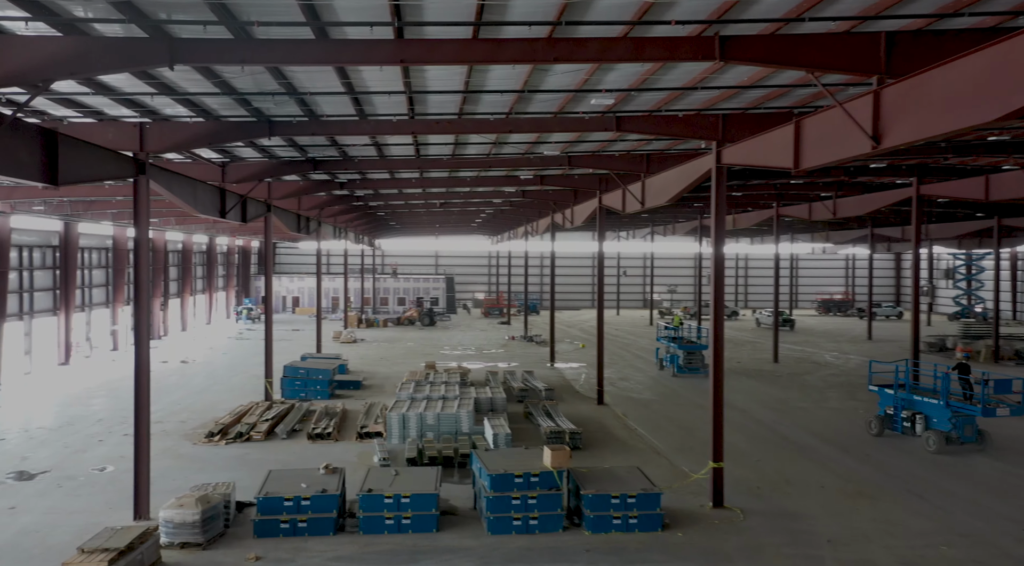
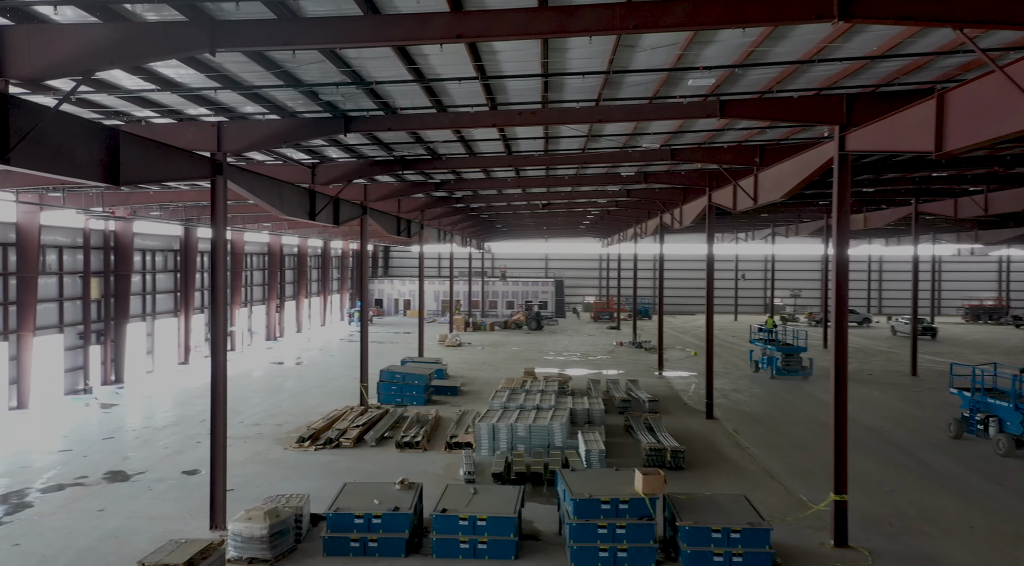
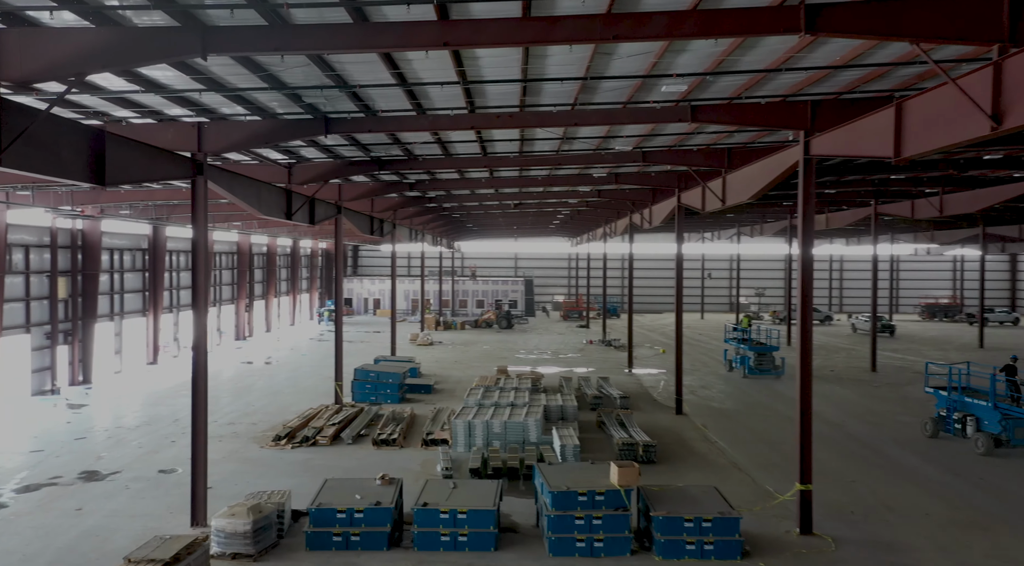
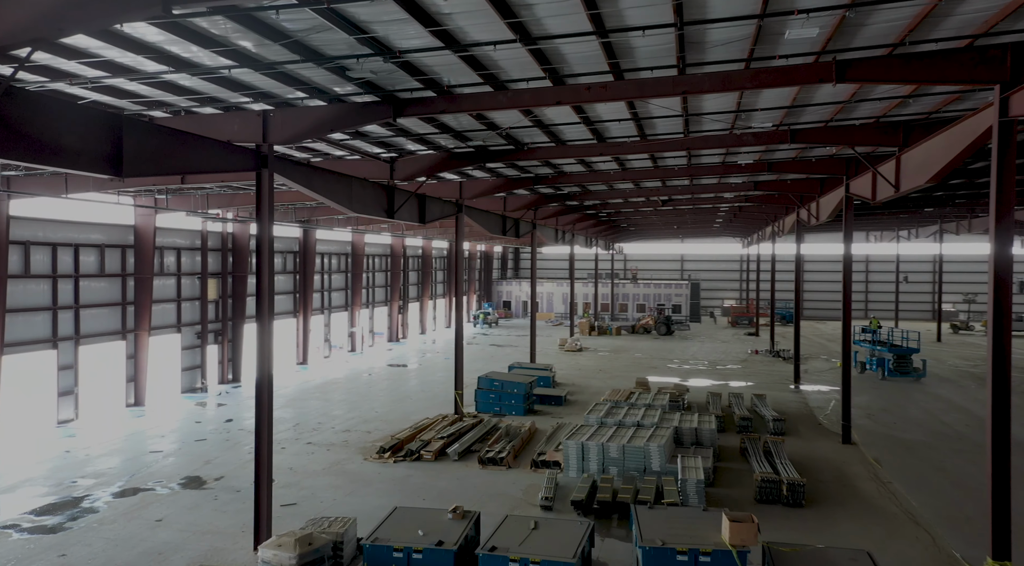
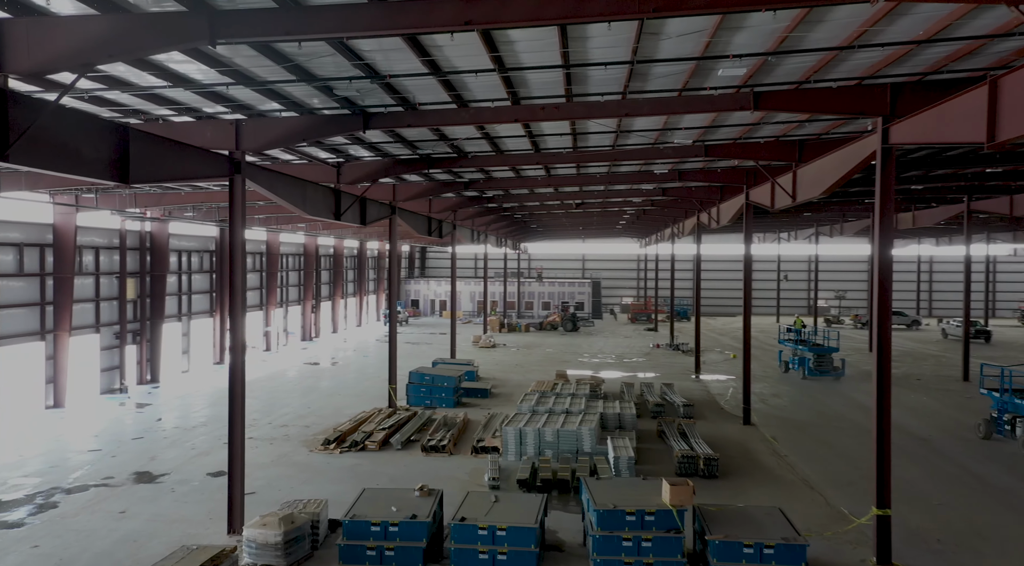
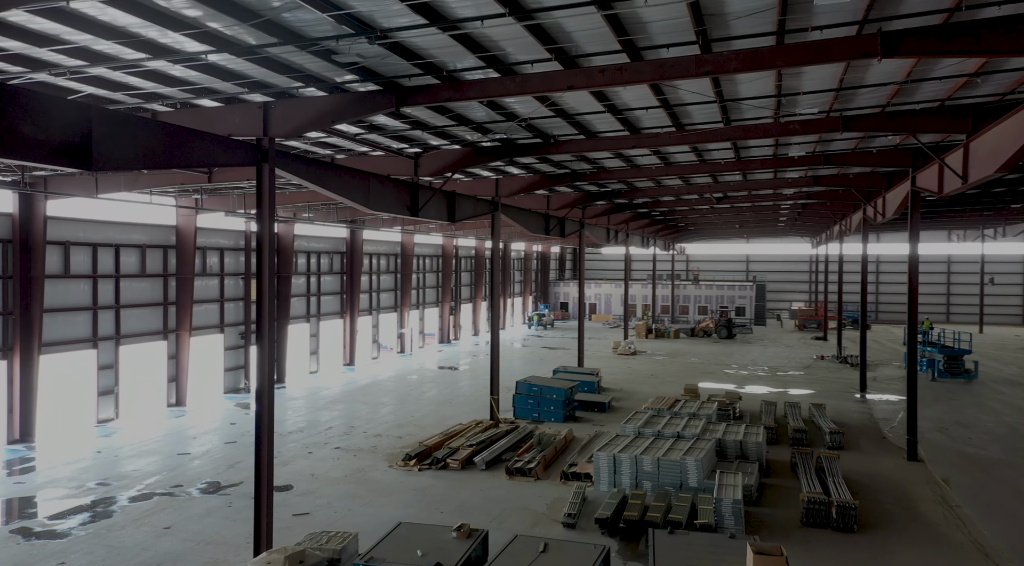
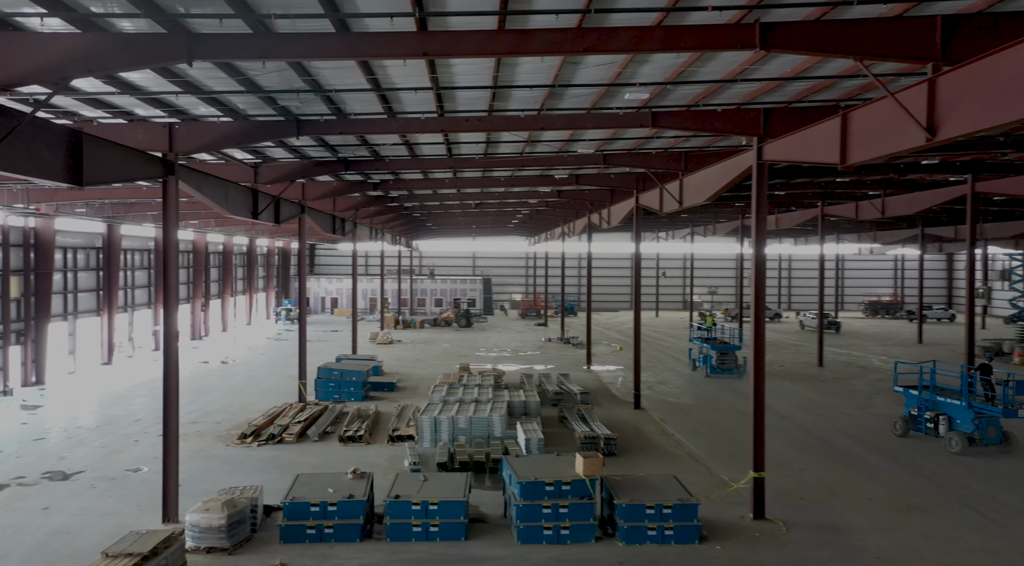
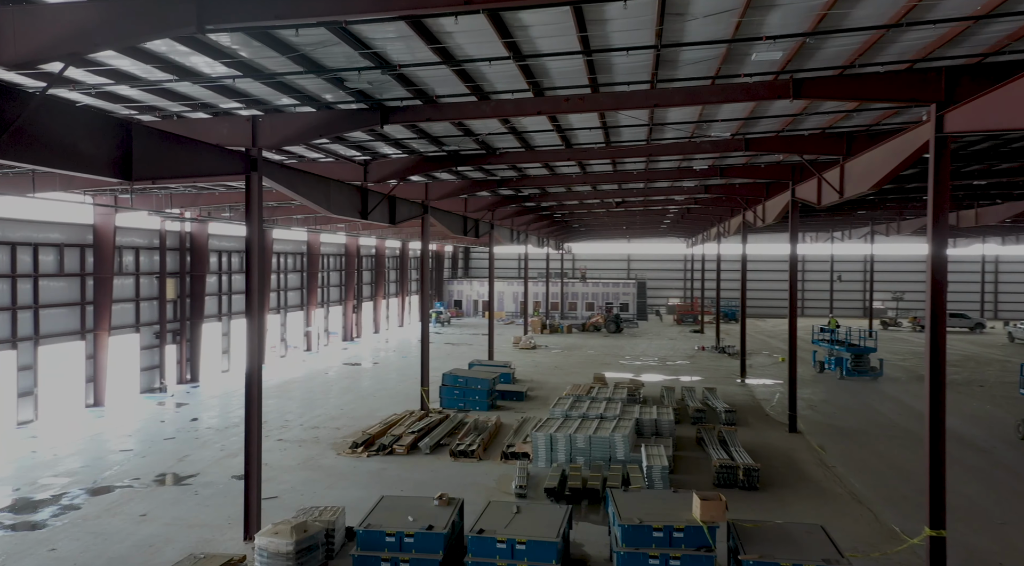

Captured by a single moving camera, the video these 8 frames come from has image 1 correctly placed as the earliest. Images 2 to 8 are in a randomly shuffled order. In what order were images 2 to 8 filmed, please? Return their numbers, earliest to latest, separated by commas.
7, 3, 2, 5, 8, 4, 6
